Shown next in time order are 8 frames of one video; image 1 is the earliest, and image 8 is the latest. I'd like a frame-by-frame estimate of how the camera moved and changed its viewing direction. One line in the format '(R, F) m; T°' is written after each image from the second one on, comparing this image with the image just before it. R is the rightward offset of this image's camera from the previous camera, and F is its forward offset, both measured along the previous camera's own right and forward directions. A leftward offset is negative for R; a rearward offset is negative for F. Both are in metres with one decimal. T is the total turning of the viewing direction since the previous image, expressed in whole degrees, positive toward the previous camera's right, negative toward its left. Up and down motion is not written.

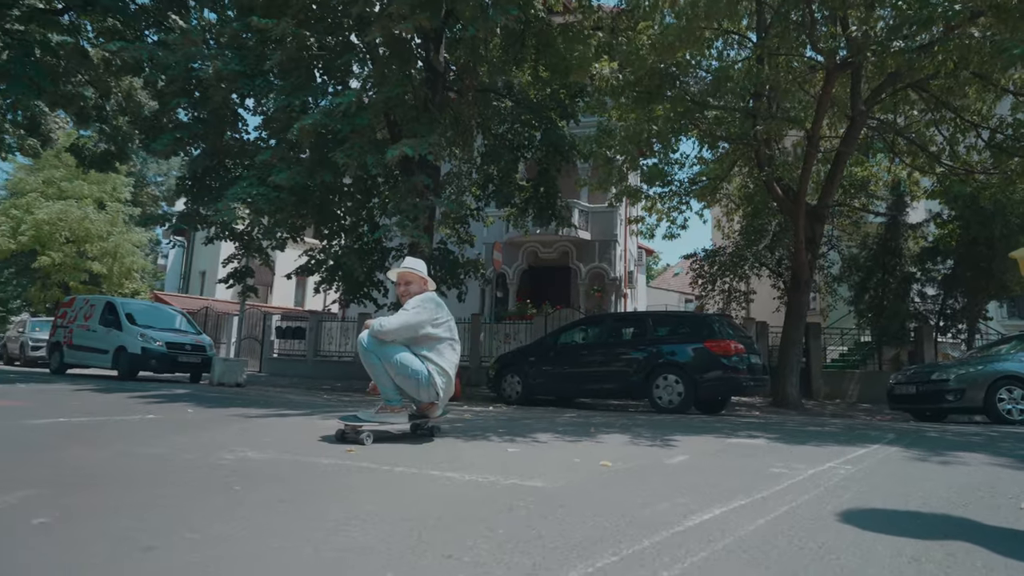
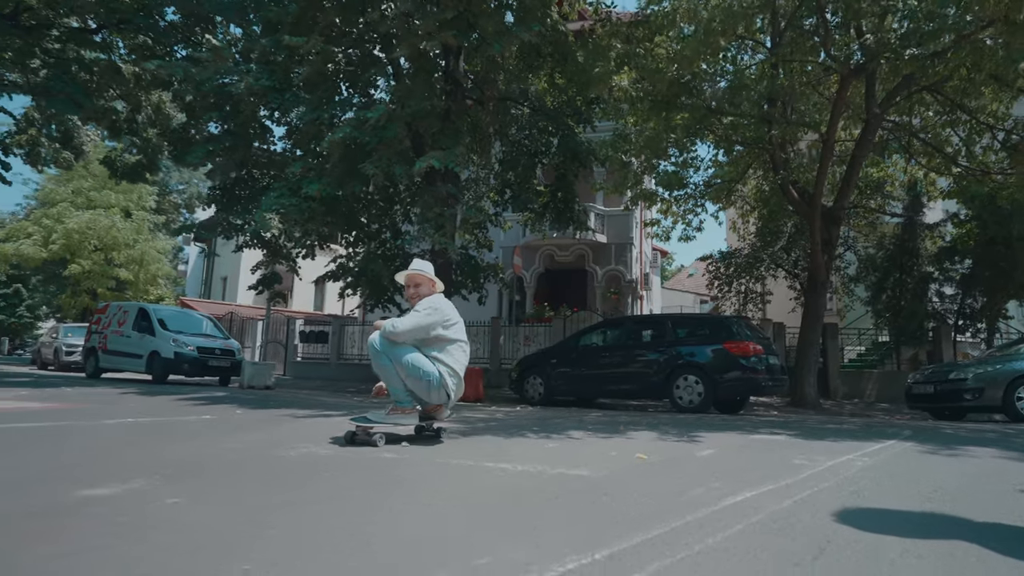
(-0.2, -0.4) m; -1°
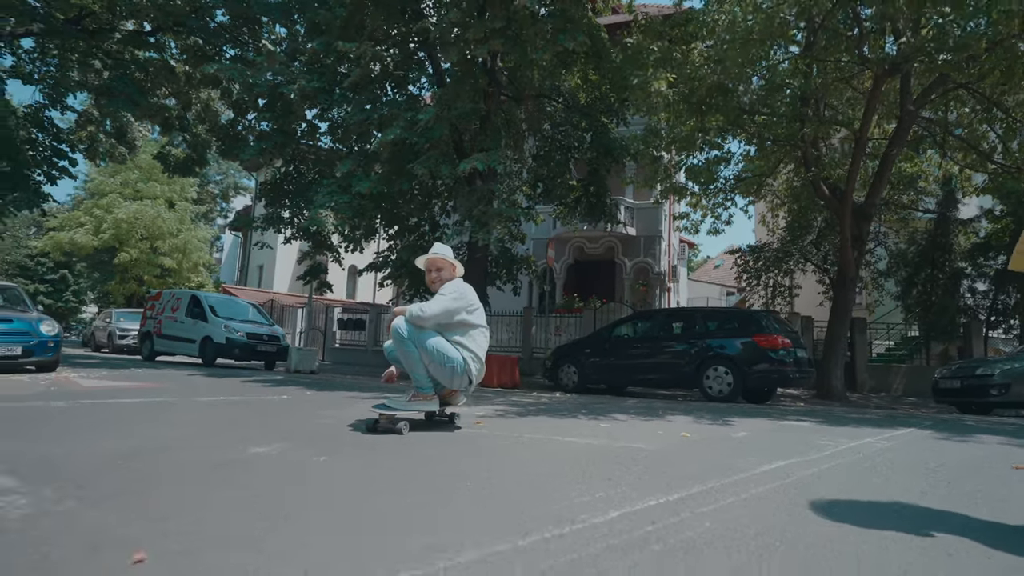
(-0.3, -0.6) m; -2°
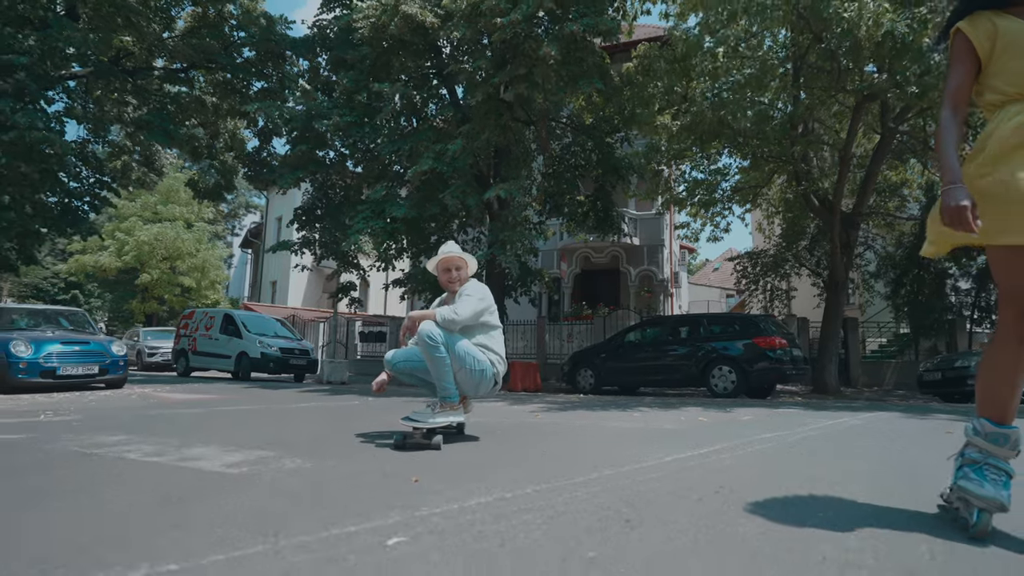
(-0.5, -1.3) m; 0°
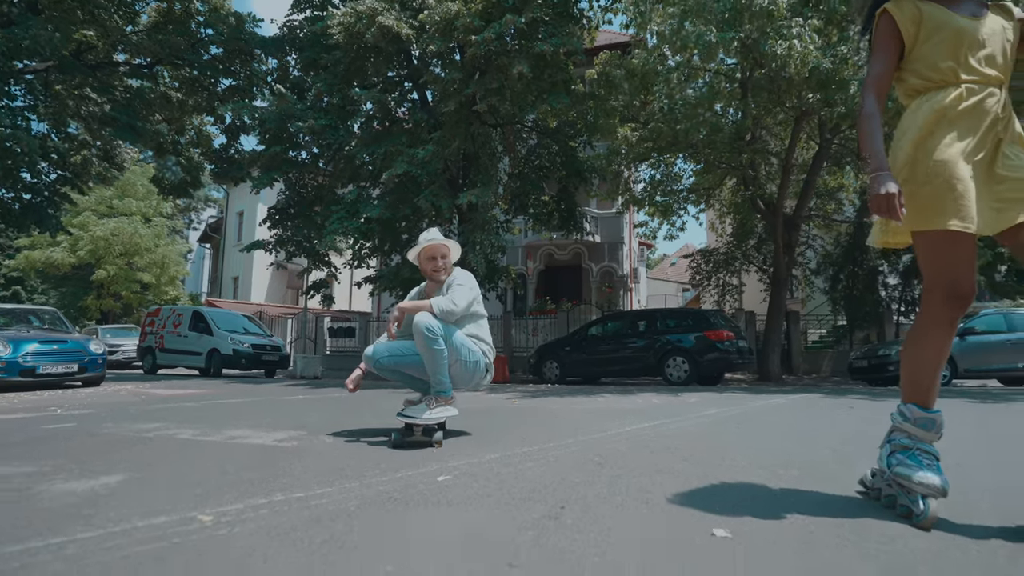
(-0.2, -0.8) m; +4°
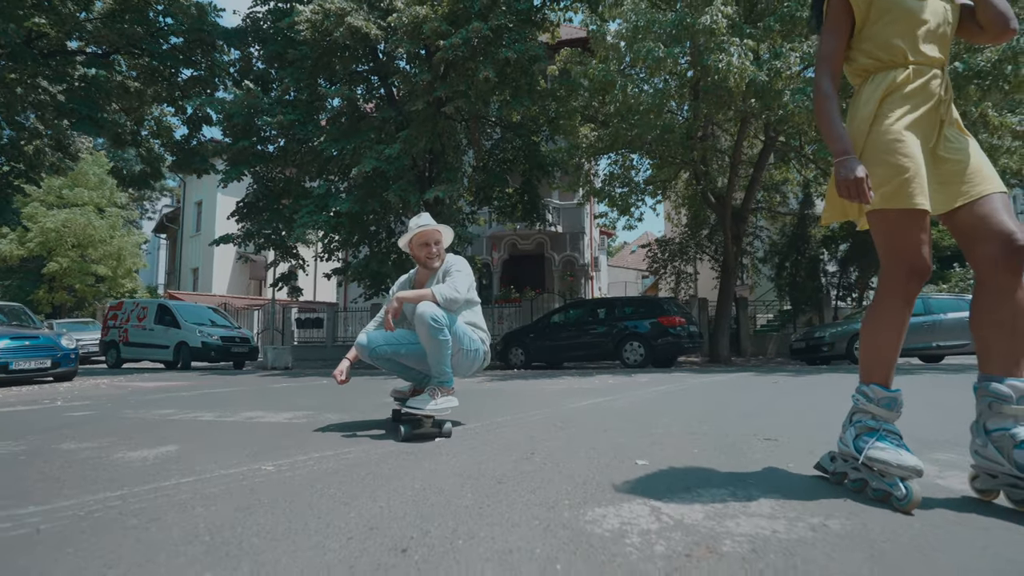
(-0.1, -0.8) m; +4°
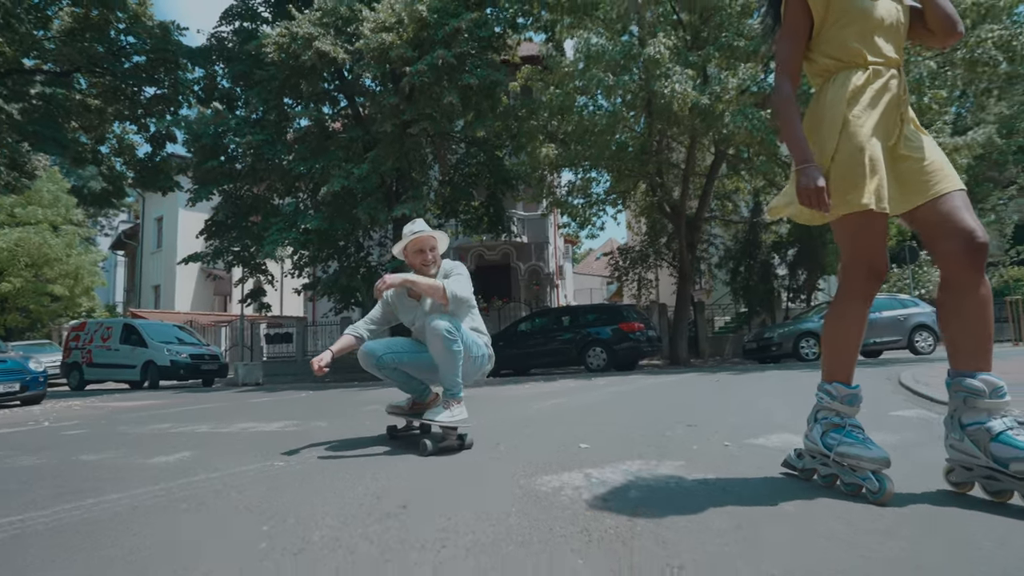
(0.0, -0.7) m; +3°
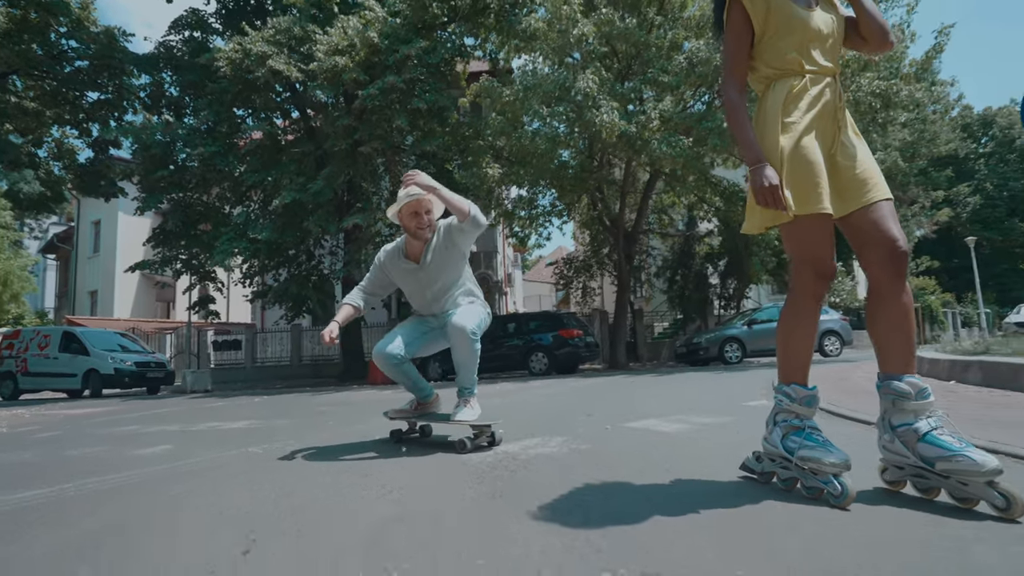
(+0.2, -0.9) m; +5°
